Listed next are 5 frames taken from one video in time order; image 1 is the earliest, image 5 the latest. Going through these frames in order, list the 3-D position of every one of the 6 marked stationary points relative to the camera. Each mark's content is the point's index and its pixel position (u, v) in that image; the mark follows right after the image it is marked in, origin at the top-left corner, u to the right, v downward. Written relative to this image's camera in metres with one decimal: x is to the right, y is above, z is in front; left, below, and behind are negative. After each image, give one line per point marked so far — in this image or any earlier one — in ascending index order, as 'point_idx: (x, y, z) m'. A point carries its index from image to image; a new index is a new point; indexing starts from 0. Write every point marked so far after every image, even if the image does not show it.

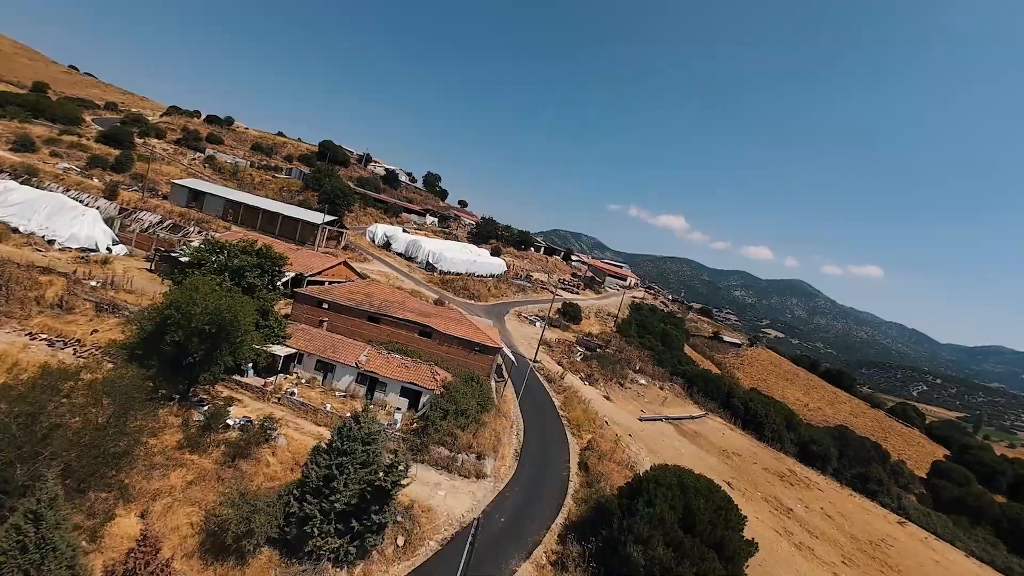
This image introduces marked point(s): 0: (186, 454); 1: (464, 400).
0: (-10.8, -5.5, +13.7) m
1: (-2.2, -5.2, +19.2) m
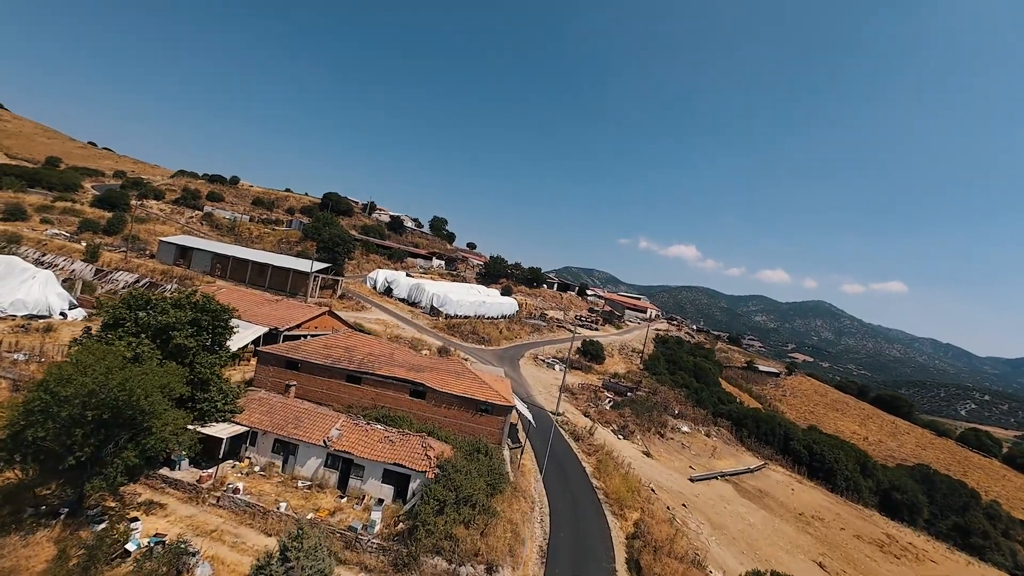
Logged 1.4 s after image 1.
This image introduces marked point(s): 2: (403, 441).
0: (-10.3, -7.1, +9.1) m
1: (-1.5, -6.8, +14.3) m
2: (-4.2, -5.8, +15.7) m
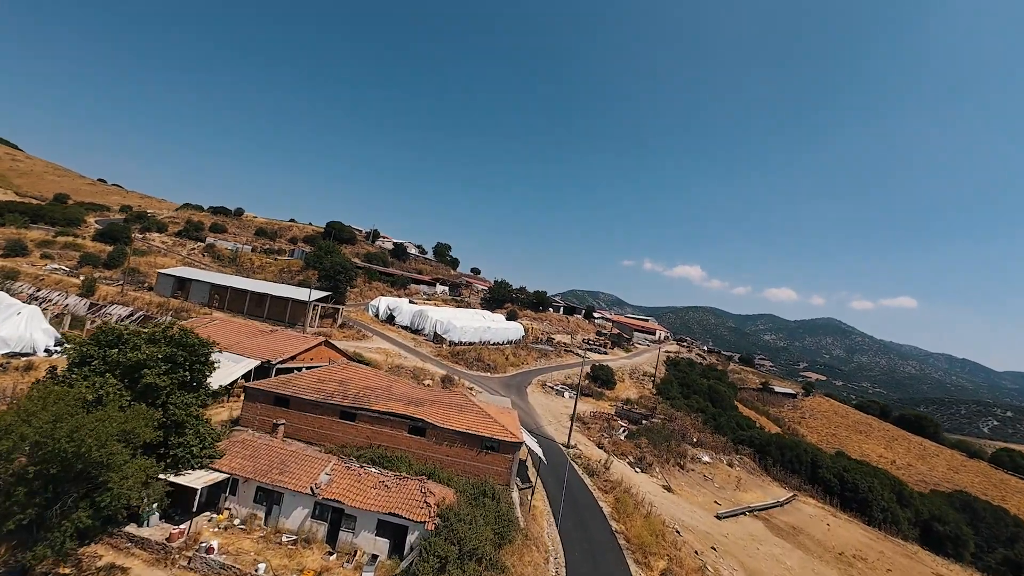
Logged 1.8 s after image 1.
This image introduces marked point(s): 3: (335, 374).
0: (-10.0, -7.8, +7.5) m
1: (-1.2, -7.6, +12.6) m
2: (-3.8, -6.7, +14.1) m
3: (-8.1, -3.9, +18.9) m
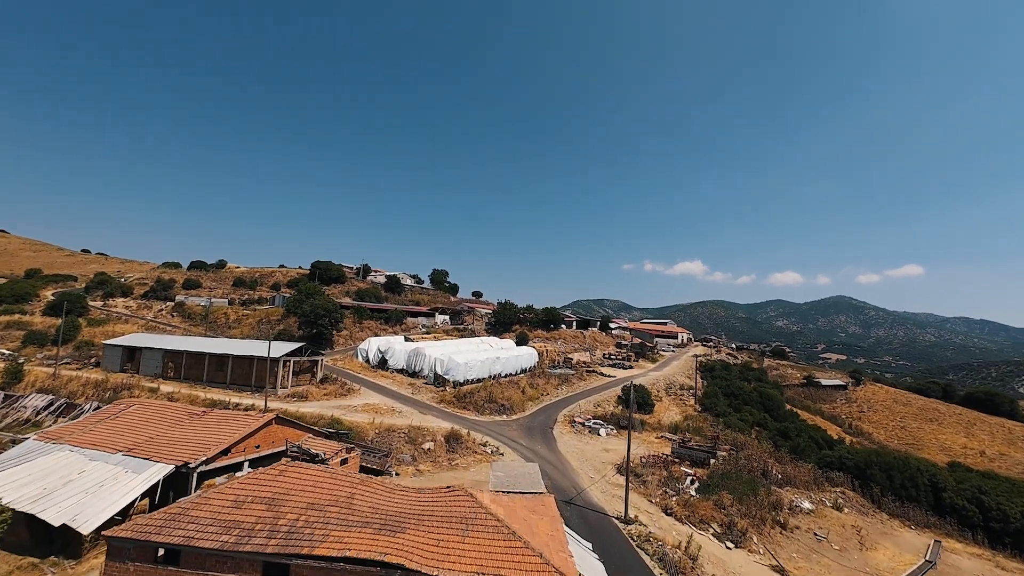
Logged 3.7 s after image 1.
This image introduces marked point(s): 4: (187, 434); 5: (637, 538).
0: (-8.7, -9.4, +0.5) m
1: (0.0, -8.2, +5.6) m
2: (-2.7, -7.8, +7.1) m
3: (-7.2, -5.7, +12.1) m
4: (-13.5, -6.0, +17.1) m
5: (+5.3, -10.2, +17.3) m
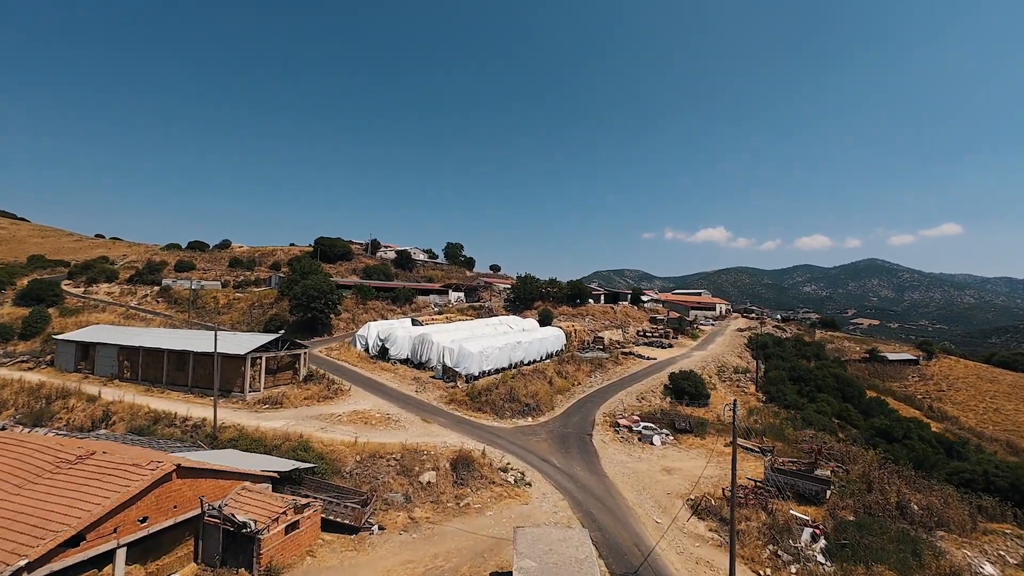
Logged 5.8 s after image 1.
0: (-8.5, -9.9, -5.7) m
1: (+0.5, -8.2, -1.2) m
2: (-2.2, -7.7, +0.5) m
3: (-6.5, -5.5, +5.5) m
4: (-12.6, -5.6, +10.8) m
5: (+6.3, -9.3, +10.4) m
